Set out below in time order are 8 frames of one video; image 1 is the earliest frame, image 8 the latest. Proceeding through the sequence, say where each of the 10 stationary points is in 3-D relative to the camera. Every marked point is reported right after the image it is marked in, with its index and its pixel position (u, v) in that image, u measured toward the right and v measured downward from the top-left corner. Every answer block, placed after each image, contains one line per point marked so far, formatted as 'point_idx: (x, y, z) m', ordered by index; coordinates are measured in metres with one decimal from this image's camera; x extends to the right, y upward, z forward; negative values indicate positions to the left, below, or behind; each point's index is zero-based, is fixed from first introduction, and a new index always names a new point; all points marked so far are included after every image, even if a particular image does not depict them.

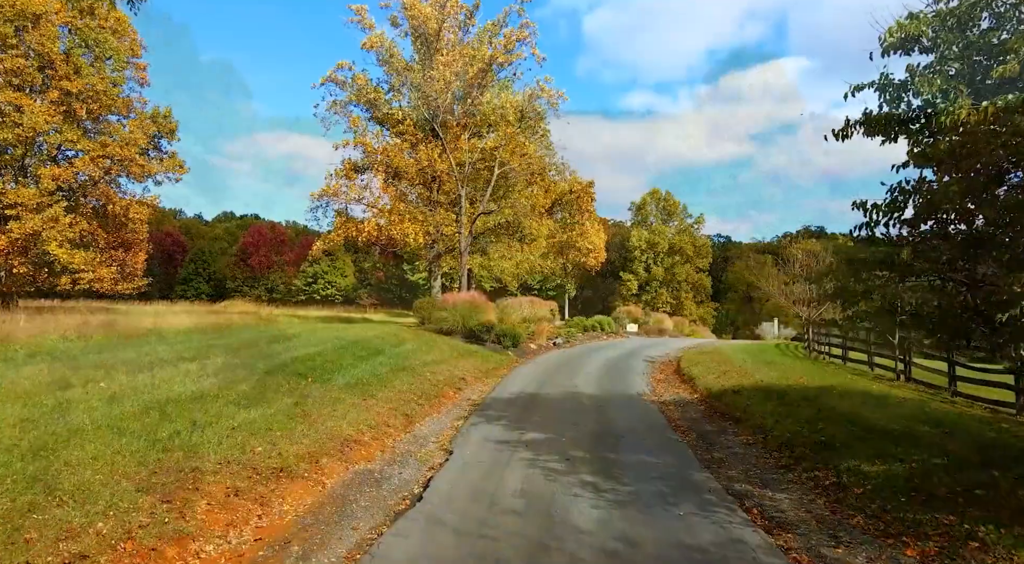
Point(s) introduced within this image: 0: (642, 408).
0: (+2.0, -1.9, +9.3) m
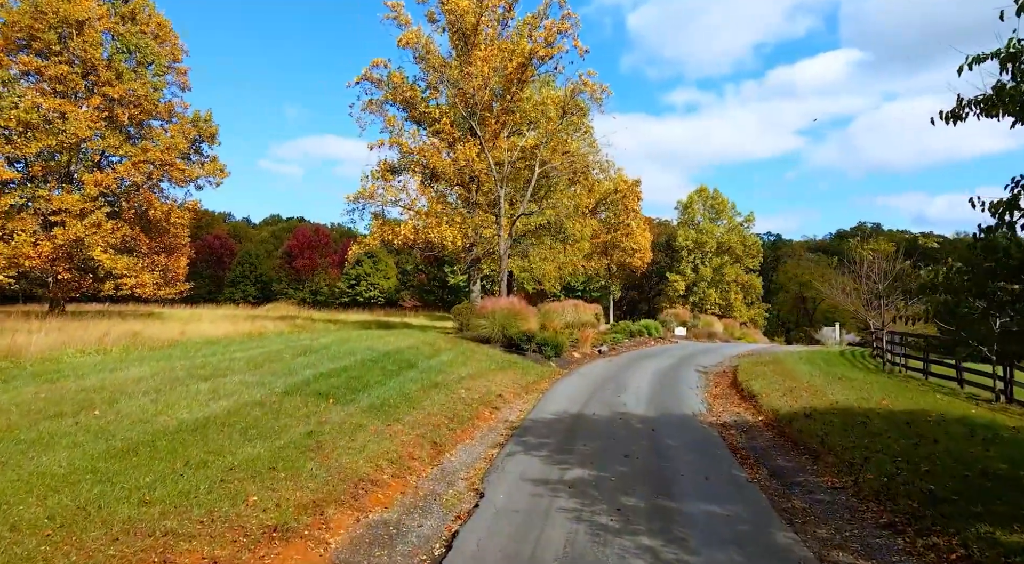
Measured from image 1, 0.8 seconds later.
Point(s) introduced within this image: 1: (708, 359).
0: (+2.6, -2.0, +8.3) m
1: (+5.8, -2.2, +17.9) m
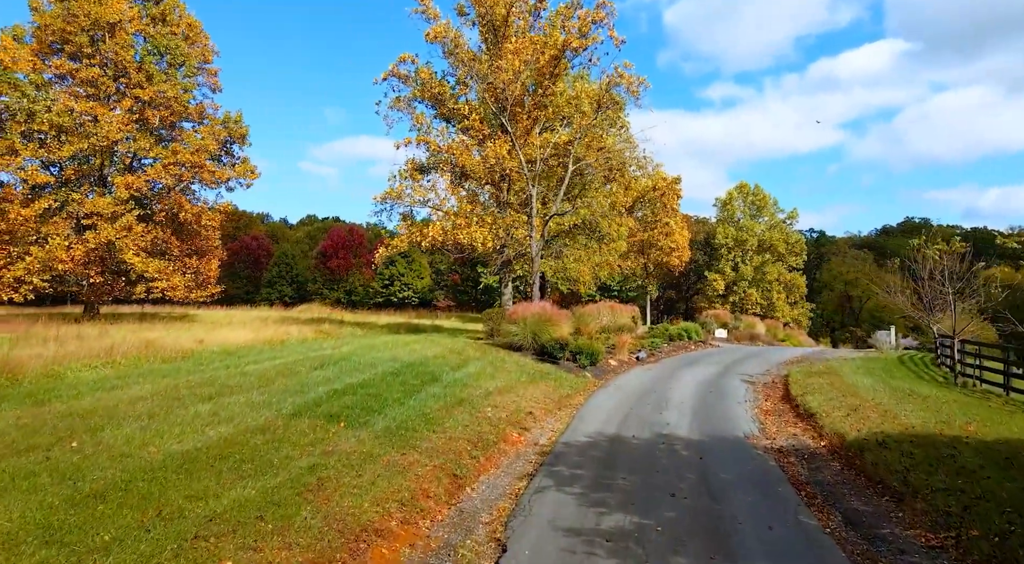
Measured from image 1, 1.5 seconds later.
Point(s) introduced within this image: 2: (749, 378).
0: (+2.9, -2.1, +7.4) m
1: (+6.7, -2.3, +16.8) m
2: (+5.6, -2.3, +14.3) m
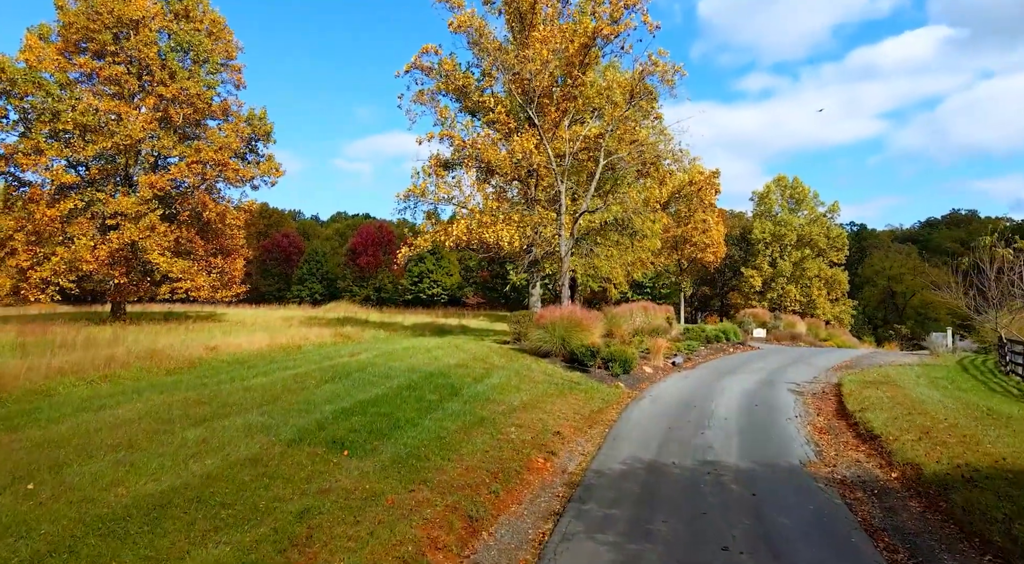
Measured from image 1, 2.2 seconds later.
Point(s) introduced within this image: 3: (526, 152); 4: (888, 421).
0: (+3.2, -2.2, +6.4) m
1: (+7.4, -2.3, +15.6) m
2: (+6.2, -2.3, +13.3) m
3: (+0.4, +3.6, +16.8) m
4: (+5.5, -2.1, +8.9) m
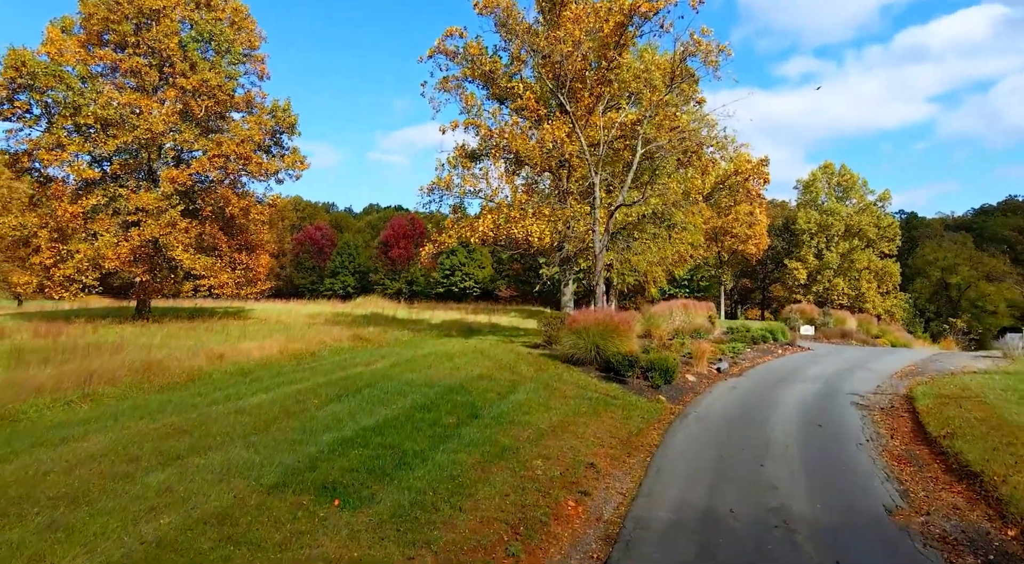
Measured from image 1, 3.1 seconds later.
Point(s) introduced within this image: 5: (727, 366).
0: (+3.4, -2.4, +5.2) m
1: (+8.1, -2.3, +14.1) m
2: (+6.8, -2.3, +11.8) m
3: (+1.2, +3.6, +15.6) m
4: (+5.9, -2.1, +7.5) m
5: (+5.3, -2.1, +15.0) m
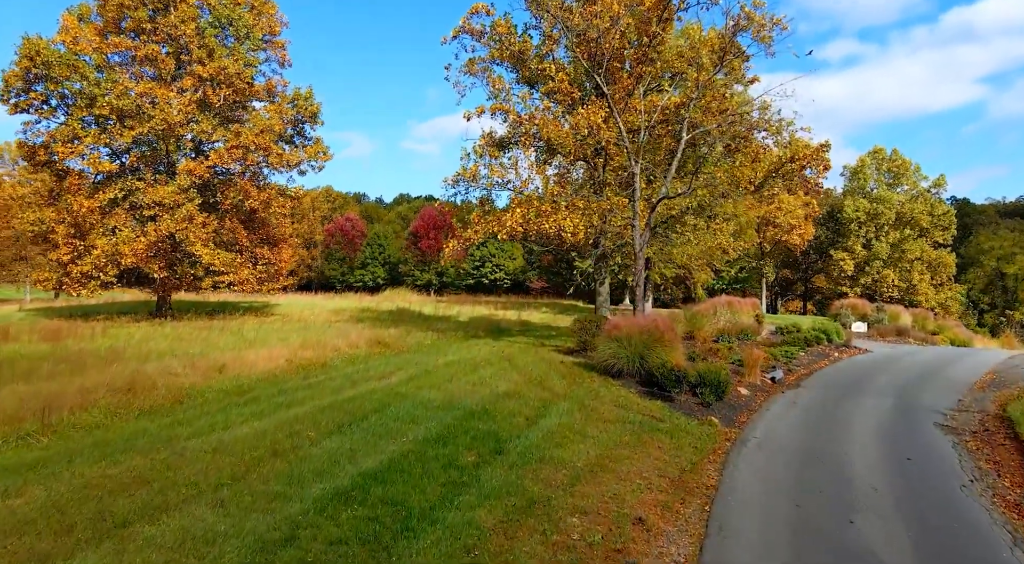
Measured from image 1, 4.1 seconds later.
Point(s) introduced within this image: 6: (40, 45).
0: (+3.6, -2.5, +3.8) m
1: (+8.8, -2.3, +12.5) m
2: (+7.3, -2.4, +10.3) m
3: (+1.9, +3.7, +14.2) m
4: (+6.2, -2.3, +6.0) m
5: (+6.0, -2.1, +13.5) m
6: (-14.2, +7.1, +18.2) m
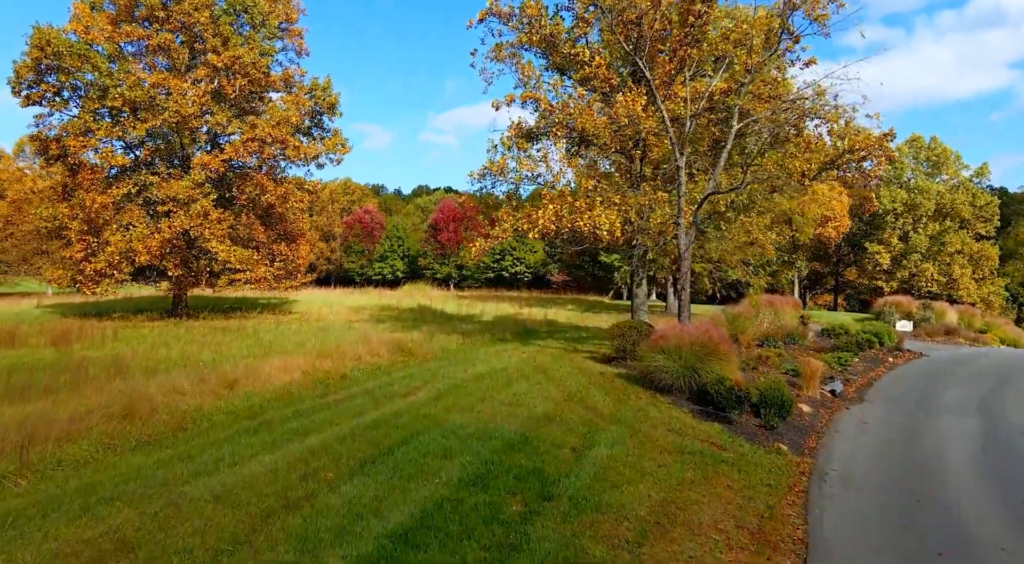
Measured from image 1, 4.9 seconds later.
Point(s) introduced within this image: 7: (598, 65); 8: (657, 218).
0: (+4.0, -2.7, +2.7) m
1: (+9.4, -2.4, +11.2) m
2: (+7.9, -2.5, +9.1) m
3: (+2.6, +3.6, +13.1) m
4: (+6.6, -2.4, +4.8) m
5: (+6.7, -2.1, +12.4) m
6: (-13.3, +7.2, +17.5) m
7: (+2.0, +4.9, +13.7) m
8: (+3.3, +1.5, +13.8) m
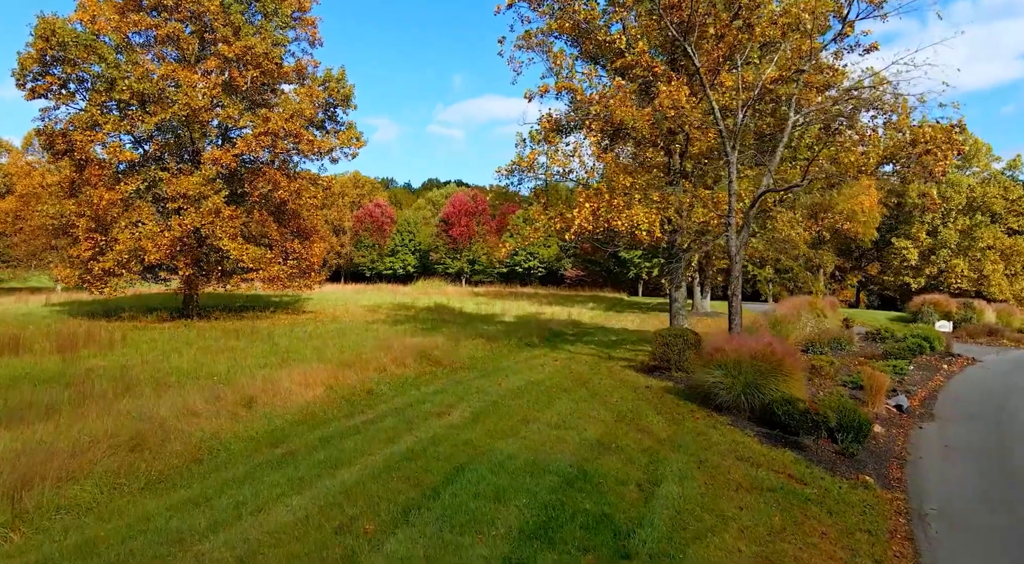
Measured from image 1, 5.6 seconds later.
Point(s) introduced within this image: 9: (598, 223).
0: (+4.5, -2.9, +1.8) m
1: (+10.1, -2.5, +10.3) m
2: (+8.5, -2.6, +8.1) m
3: (+3.3, +3.6, +12.1) m
4: (+7.2, -2.6, +3.9) m
5: (+7.3, -2.2, +11.4) m
6: (-12.6, +7.1, +16.7) m
7: (+2.6, +4.9, +12.7) m
8: (+4.0, +1.4, +12.8) m
9: (+1.8, +1.2, +12.5) m
